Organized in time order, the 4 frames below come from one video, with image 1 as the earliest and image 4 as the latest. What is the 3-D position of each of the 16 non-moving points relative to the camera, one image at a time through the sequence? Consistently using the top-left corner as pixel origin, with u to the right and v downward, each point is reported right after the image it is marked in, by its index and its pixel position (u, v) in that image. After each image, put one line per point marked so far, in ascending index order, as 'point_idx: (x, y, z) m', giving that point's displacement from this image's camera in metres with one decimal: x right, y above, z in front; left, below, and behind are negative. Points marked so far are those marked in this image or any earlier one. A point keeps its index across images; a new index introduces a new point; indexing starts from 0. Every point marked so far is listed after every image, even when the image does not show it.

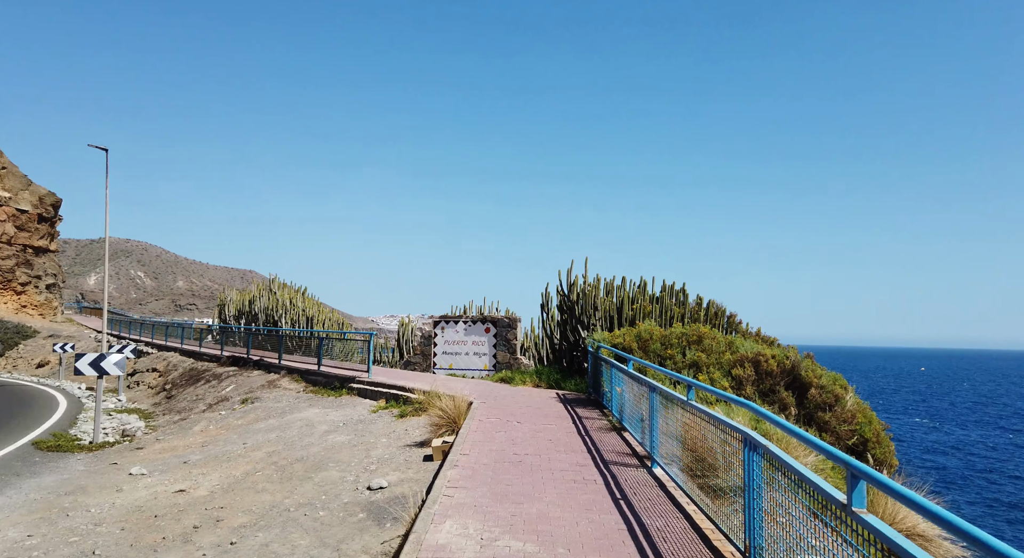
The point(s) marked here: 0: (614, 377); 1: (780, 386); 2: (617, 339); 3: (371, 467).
0: (+1.8, -1.7, +10.9) m
1: (+4.6, -1.8, +10.5) m
2: (+2.2, -1.2, +12.5) m
3: (-2.4, -3.2, +10.4) m
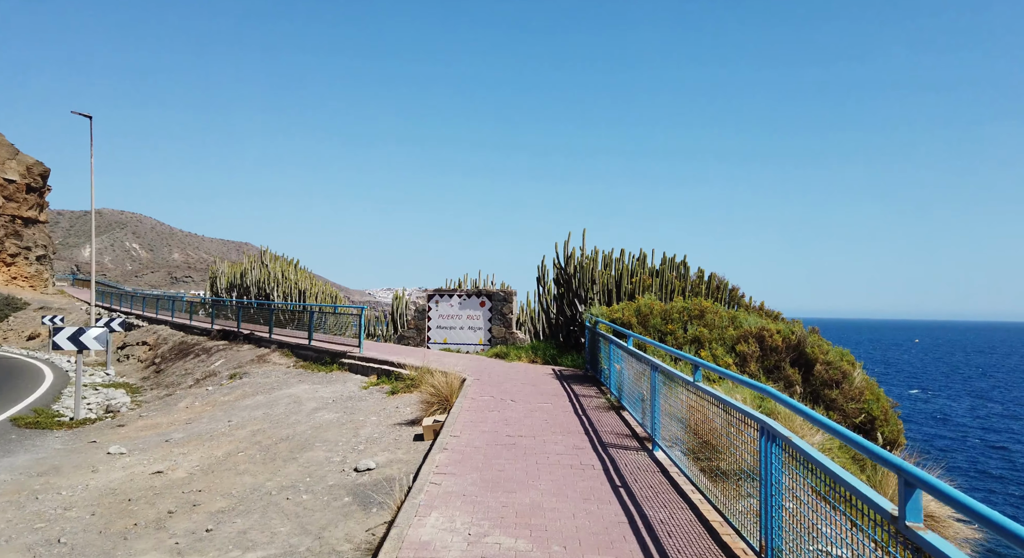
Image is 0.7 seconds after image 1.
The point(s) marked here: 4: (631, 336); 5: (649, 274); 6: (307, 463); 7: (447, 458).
0: (+1.7, -1.3, +10.4) m
1: (+4.5, -1.4, +10.1) m
2: (+2.0, -0.7, +12.1) m
3: (-2.5, -2.7, +10.0) m
4: (+2.0, -0.9, +10.3) m
5: (+3.0, +0.1, +13.2) m
6: (-3.1, -2.8, +9.3) m
7: (-0.7, -2.0, +6.8) m
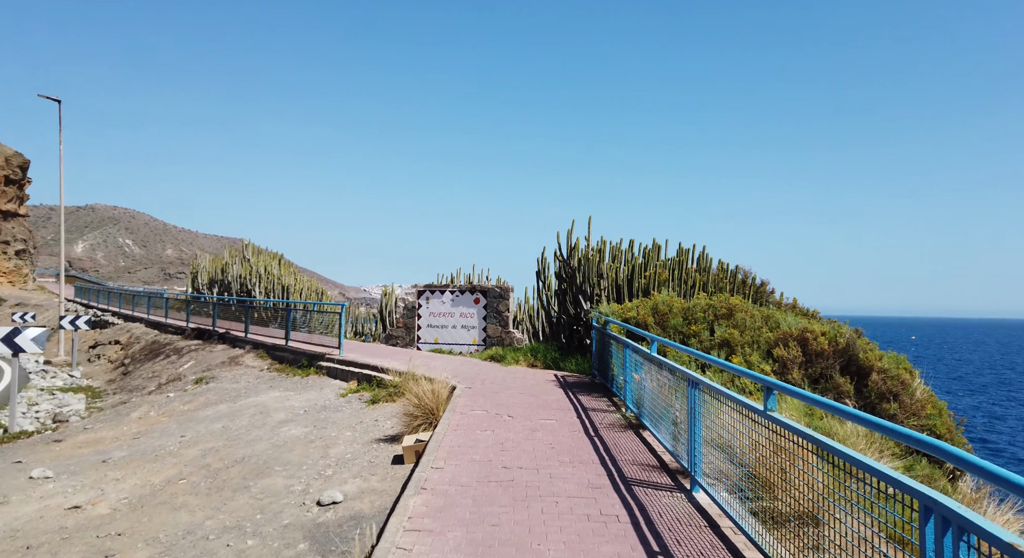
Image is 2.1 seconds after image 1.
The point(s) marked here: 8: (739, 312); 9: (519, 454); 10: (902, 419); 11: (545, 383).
0: (+1.7, -1.2, +8.8) m
1: (+4.5, -1.3, +8.5) m
2: (+2.0, -0.6, +10.5) m
3: (-2.5, -2.6, +8.4) m
4: (+2.0, -0.8, +8.7) m
5: (+2.9, +0.2, +11.6) m
6: (-3.2, -2.7, +7.7) m
7: (-0.7, -1.9, +5.2) m
8: (+3.6, -0.5, +9.7) m
9: (+0.1, -1.9, +6.7) m
10: (+5.2, -1.9, +8.2) m
11: (+0.6, -1.9, +11.4) m
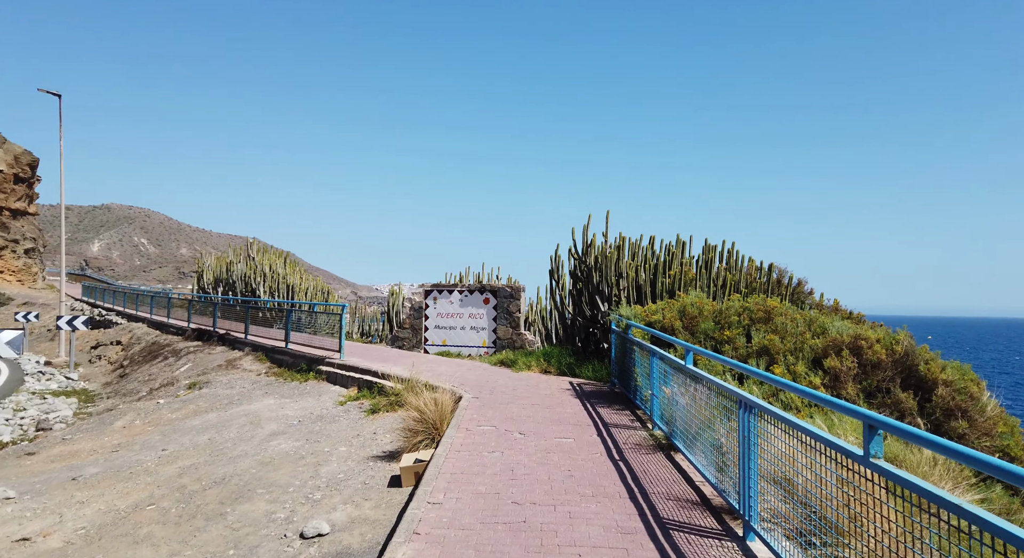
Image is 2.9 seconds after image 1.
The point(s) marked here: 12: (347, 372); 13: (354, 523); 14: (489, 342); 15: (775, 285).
0: (+1.8, -1.2, +7.8) m
1: (+4.6, -1.3, +7.4) m
2: (+2.2, -0.6, +9.4) m
3: (-2.4, -2.6, +7.4) m
4: (+2.1, -0.8, +7.7) m
5: (+3.1, +0.2, +10.6) m
6: (-3.0, -2.7, +6.8) m
7: (-0.6, -1.9, +4.2) m
8: (+3.7, -0.5, +8.6) m
9: (+0.2, -1.9, +5.7) m
10: (+5.3, -1.9, +7.1) m
11: (+0.8, -1.9, +10.4) m
12: (-3.6, -2.0, +13.2) m
13: (-1.7, -2.6, +6.6) m
14: (-0.7, -1.9, +19.2) m
15: (+4.3, -0.1, +10.1) m
